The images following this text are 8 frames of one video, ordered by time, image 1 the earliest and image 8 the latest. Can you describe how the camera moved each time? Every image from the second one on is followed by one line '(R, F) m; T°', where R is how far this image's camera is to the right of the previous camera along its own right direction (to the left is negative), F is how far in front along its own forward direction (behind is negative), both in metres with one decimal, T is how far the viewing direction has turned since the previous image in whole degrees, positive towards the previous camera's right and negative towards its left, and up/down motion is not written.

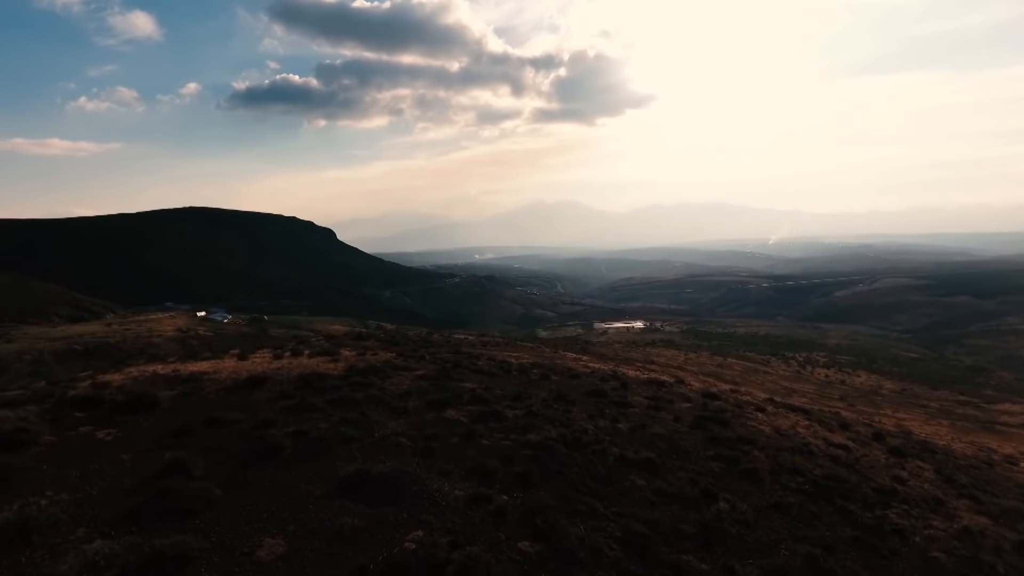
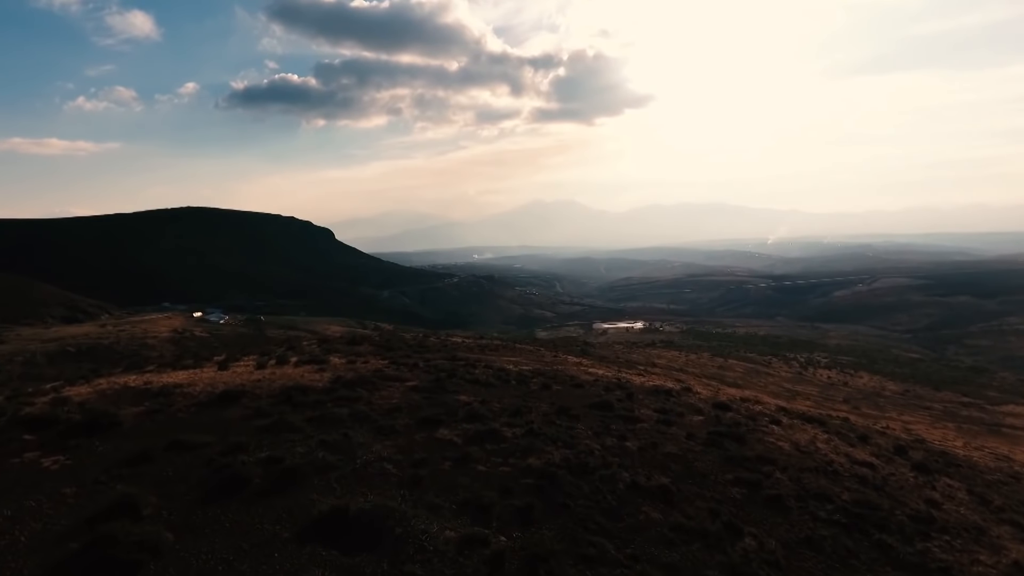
(0.0, +1.3) m; 0°
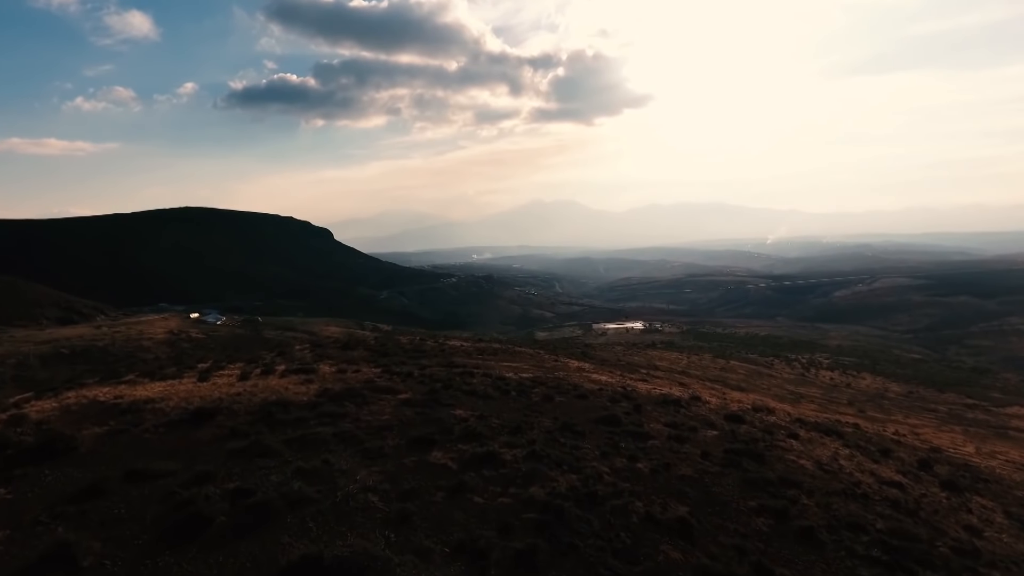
(0.0, +1.3) m; 0°
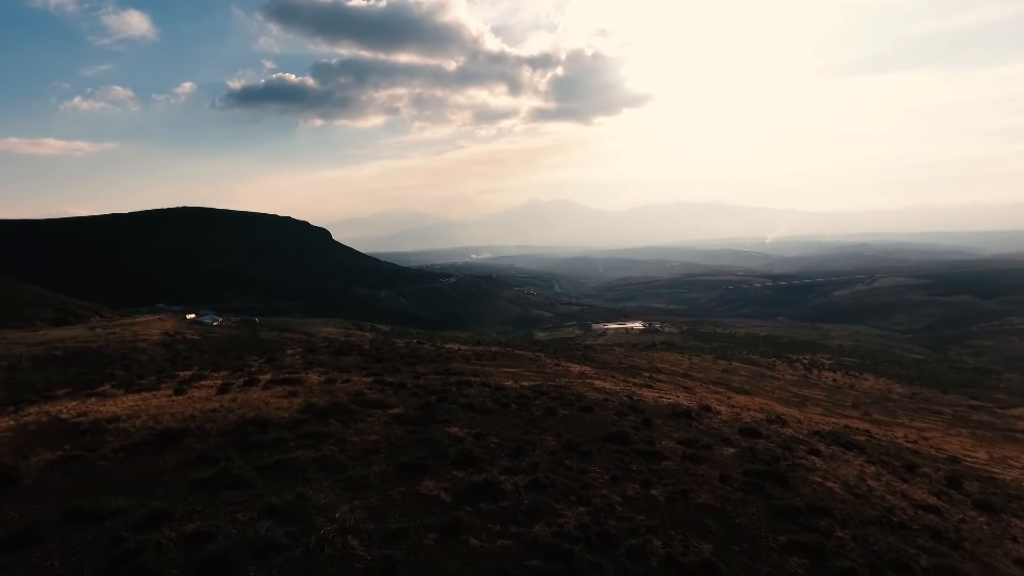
(0.0, +1.3) m; 0°
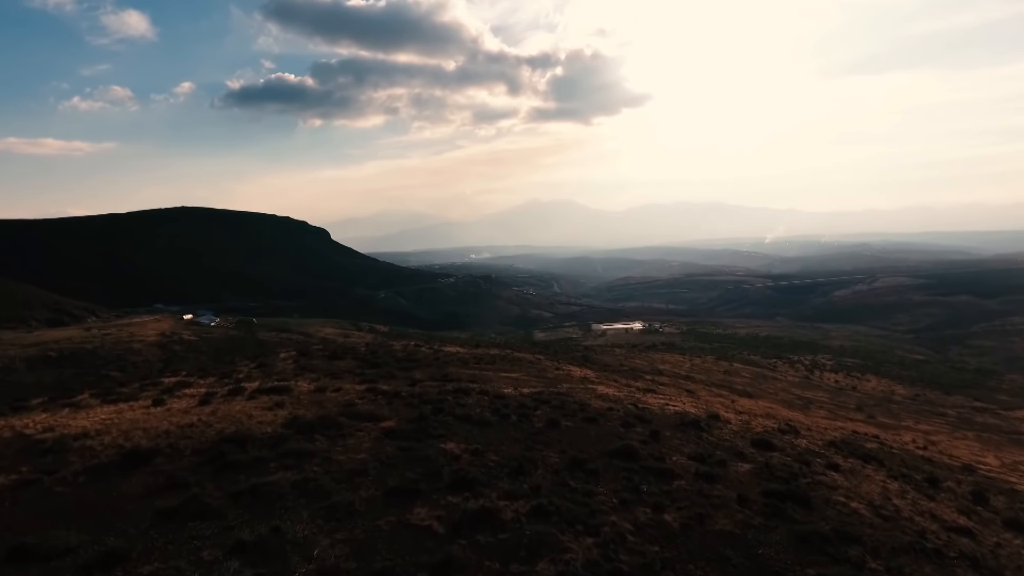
(0.0, +1.0) m; 0°
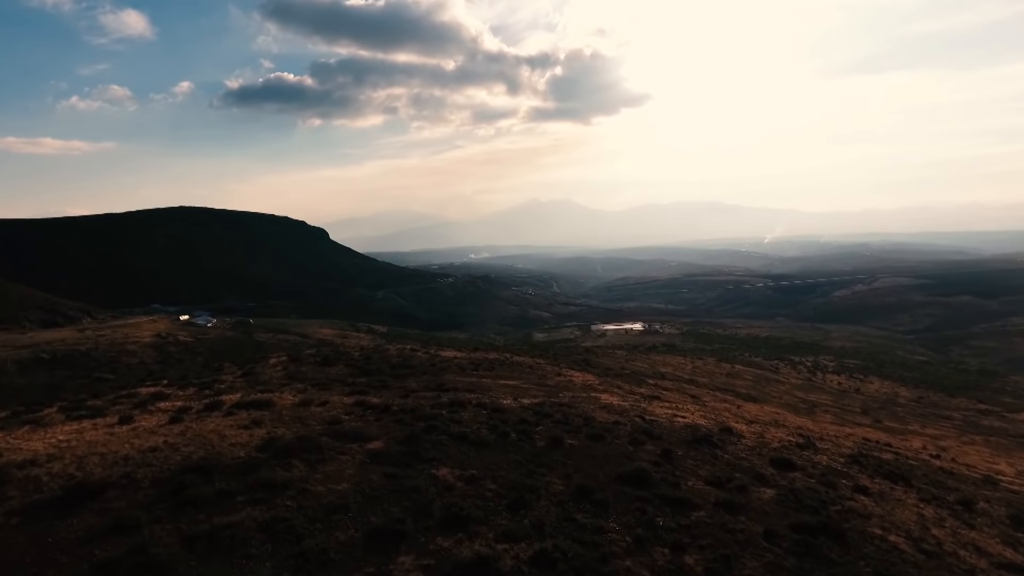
(0.0, +1.4) m; 0°
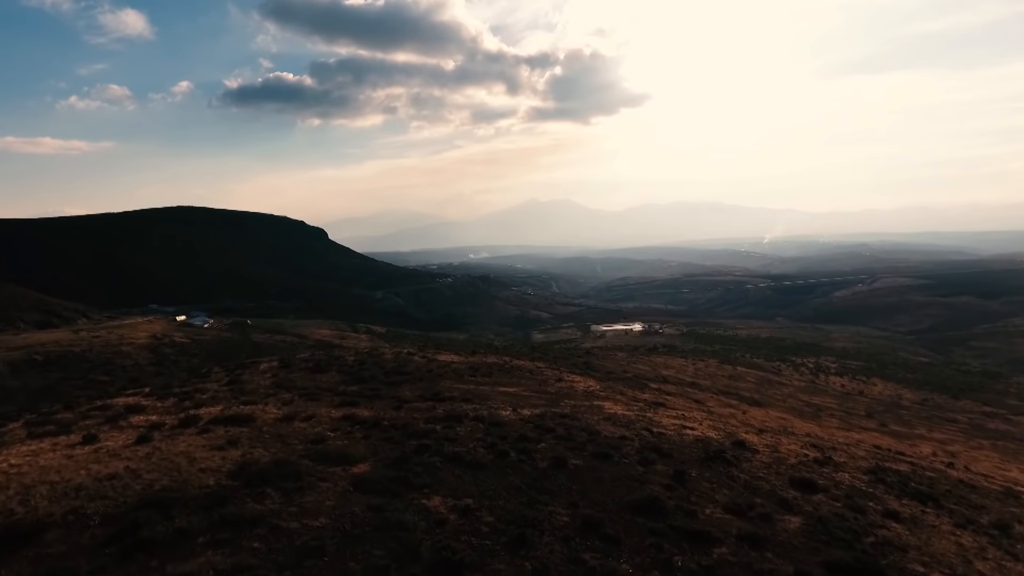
(0.0, +1.3) m; 0°
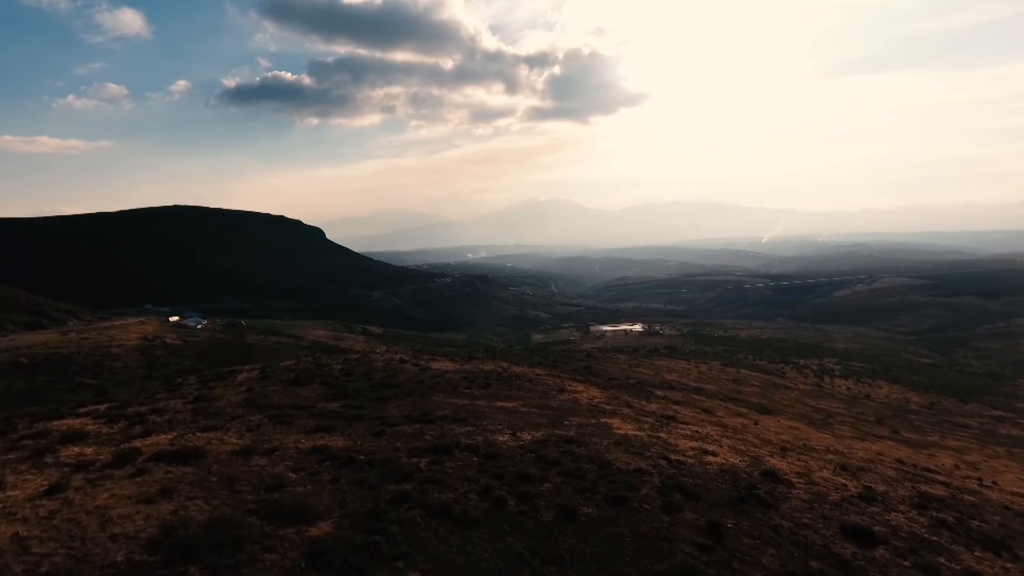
(0.0, +2.6) m; 0°
